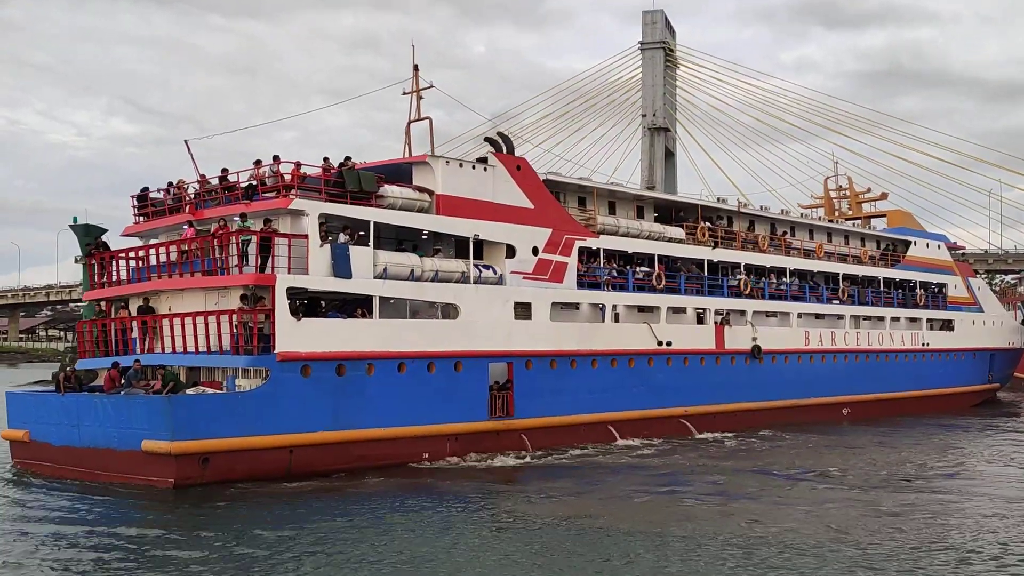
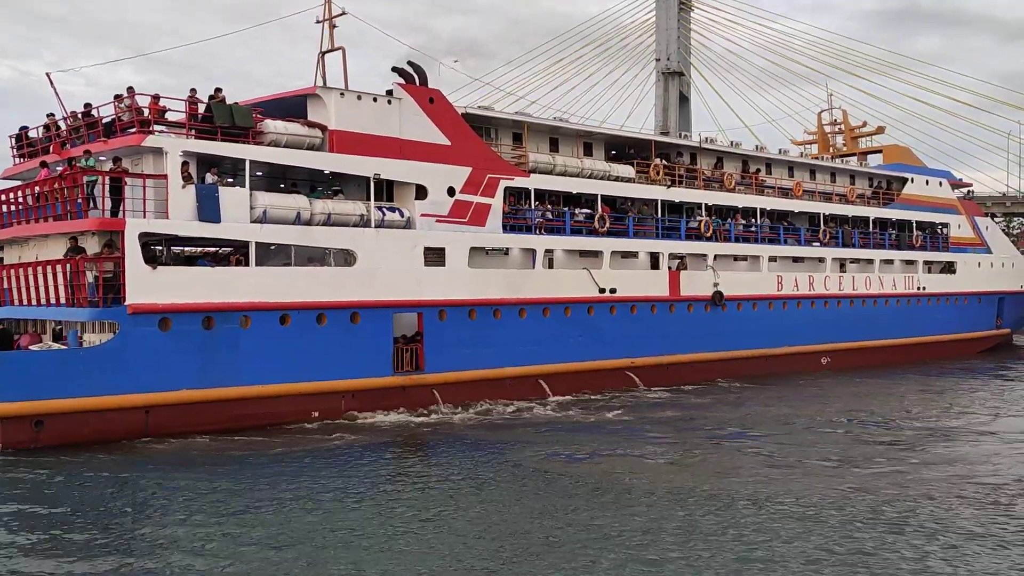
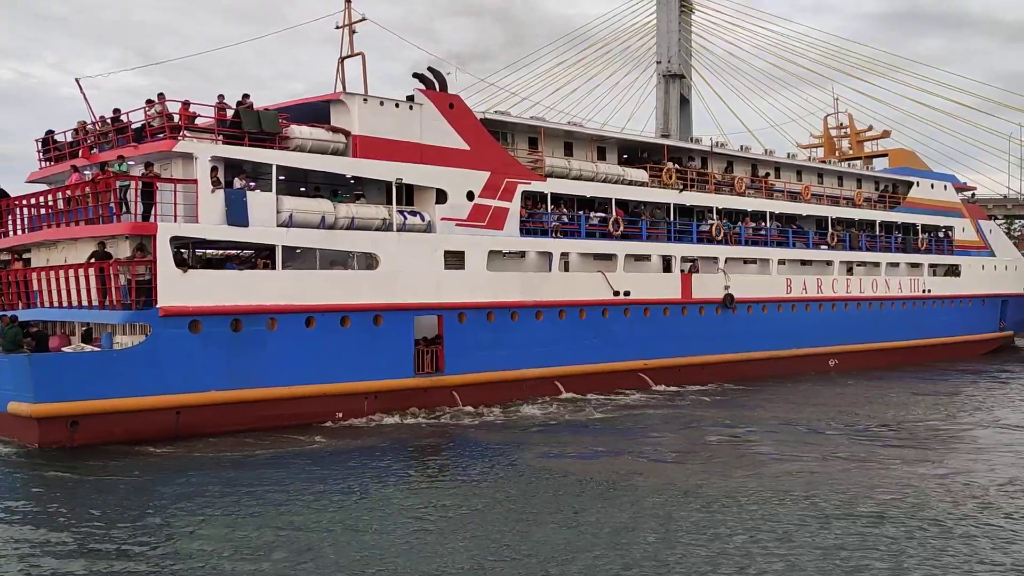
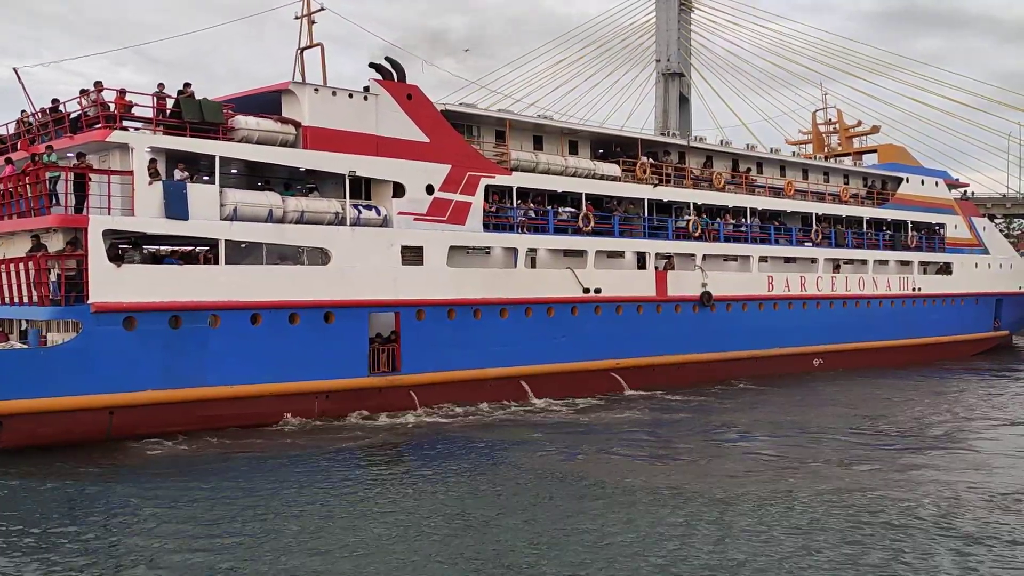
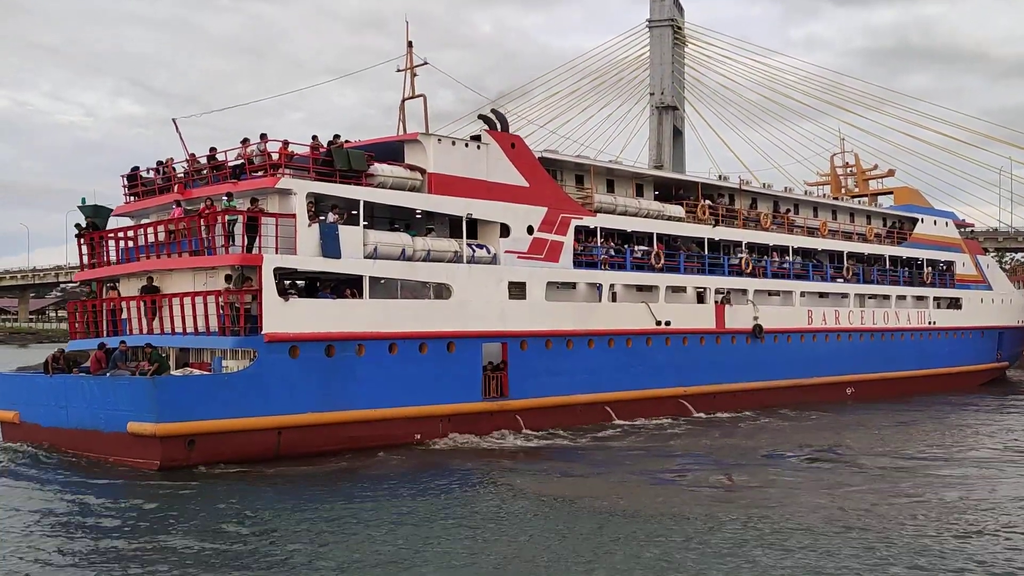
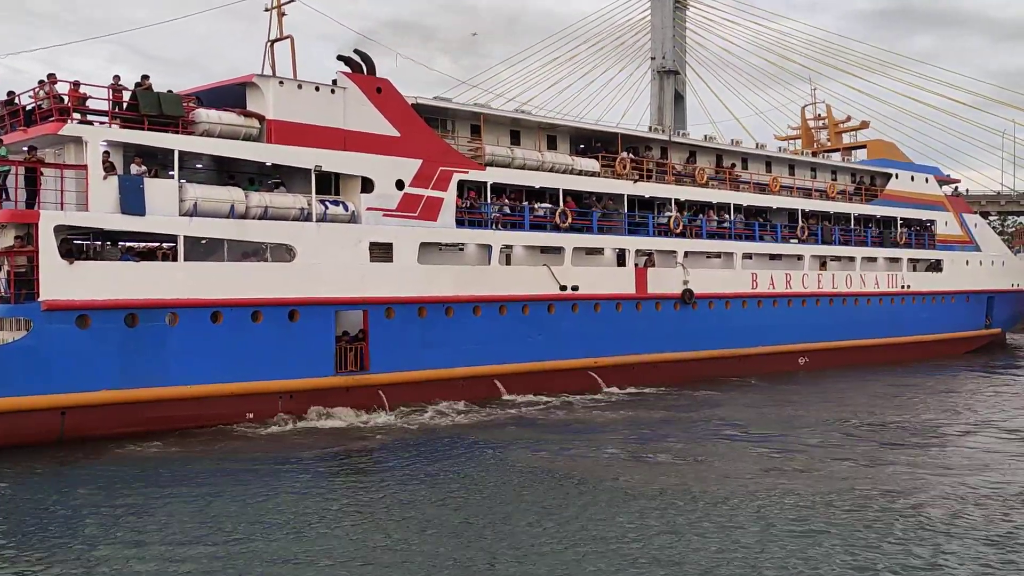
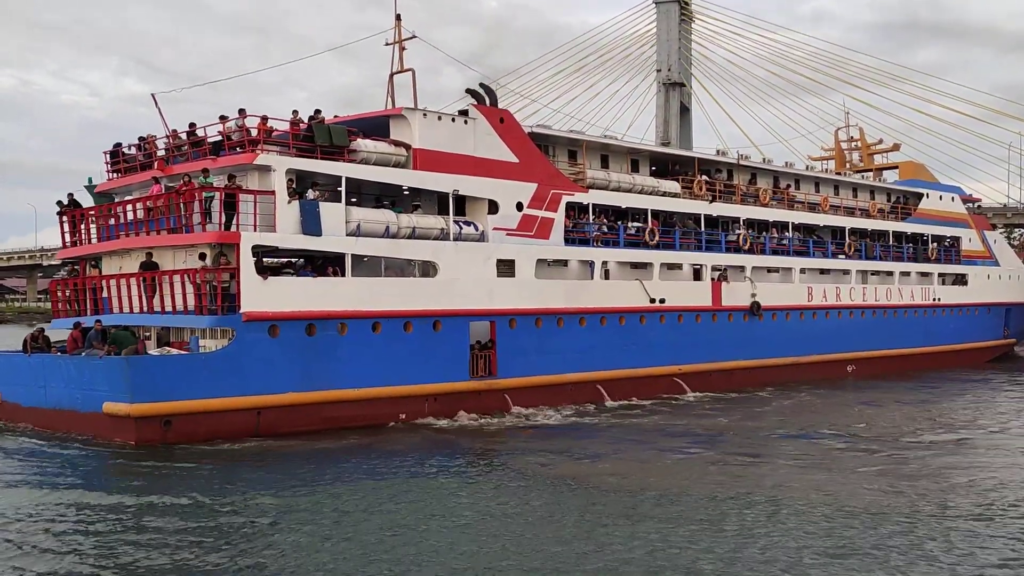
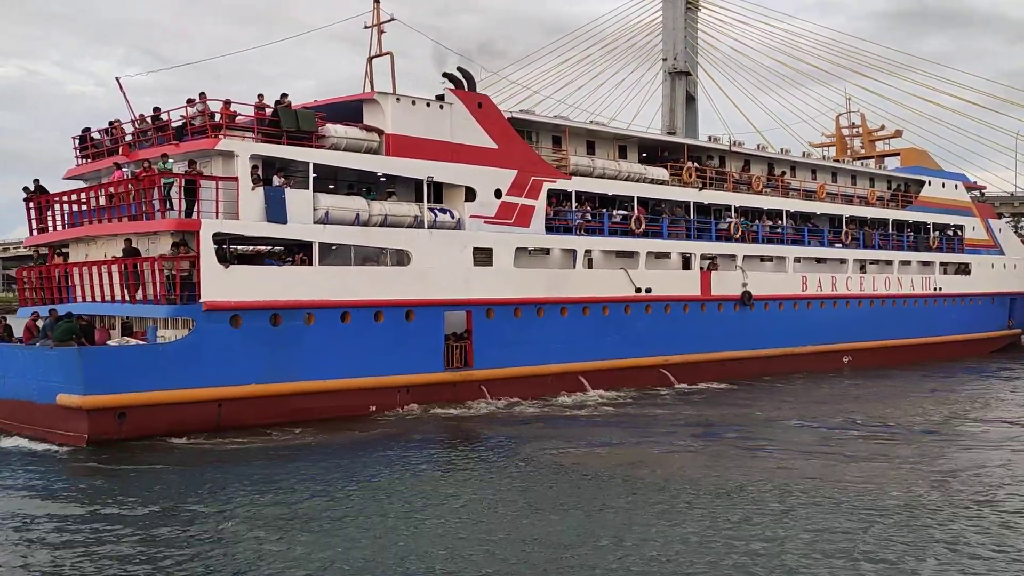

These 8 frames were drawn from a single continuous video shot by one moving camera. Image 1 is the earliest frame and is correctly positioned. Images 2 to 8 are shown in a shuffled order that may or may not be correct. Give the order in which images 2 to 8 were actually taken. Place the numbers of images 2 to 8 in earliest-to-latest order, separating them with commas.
5, 7, 8, 3, 2, 4, 6
